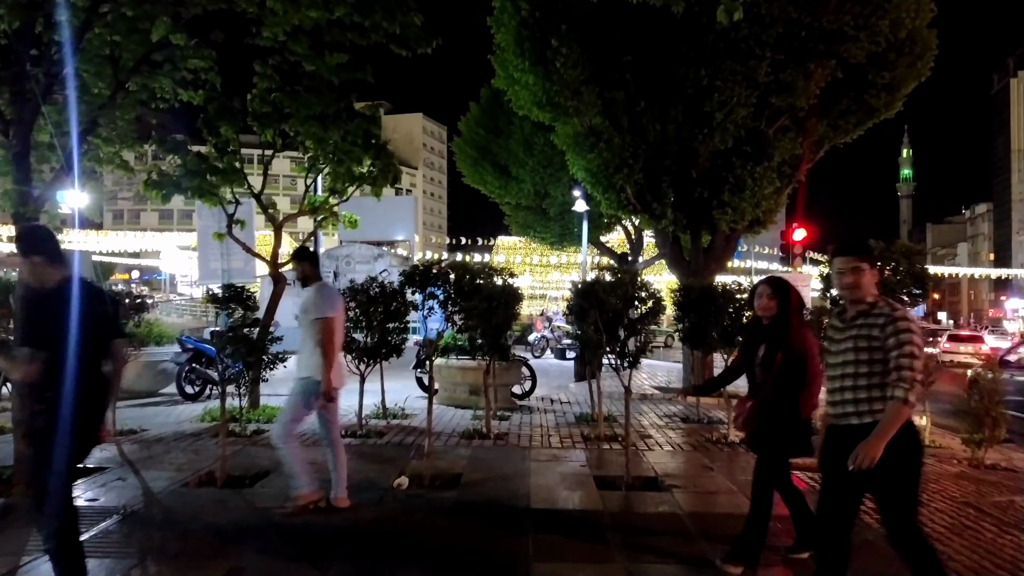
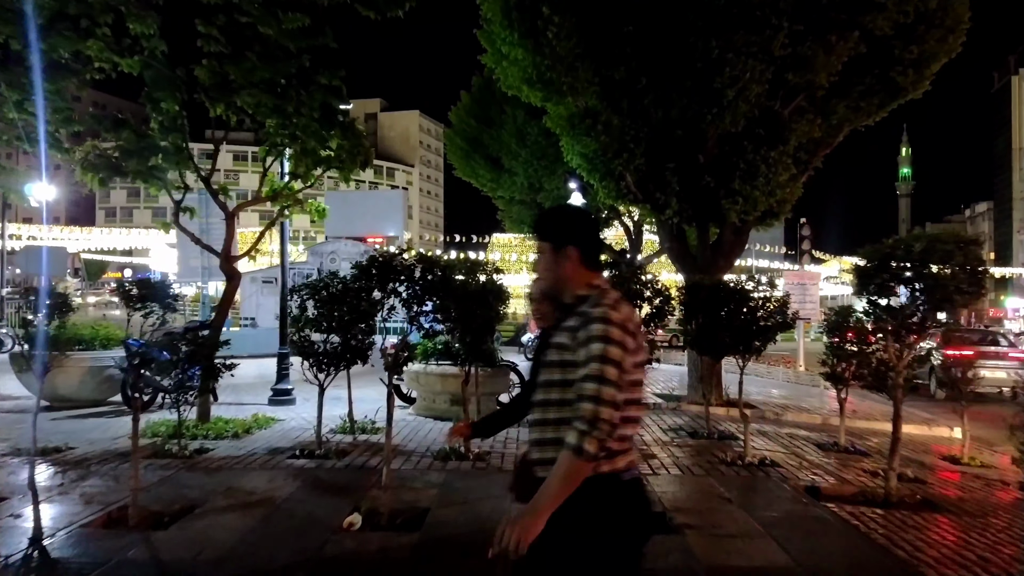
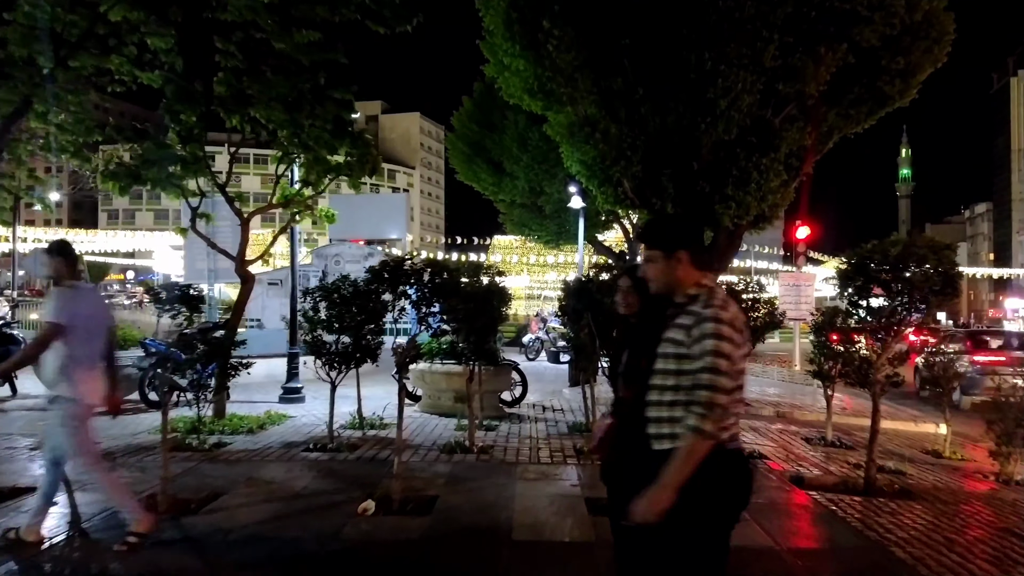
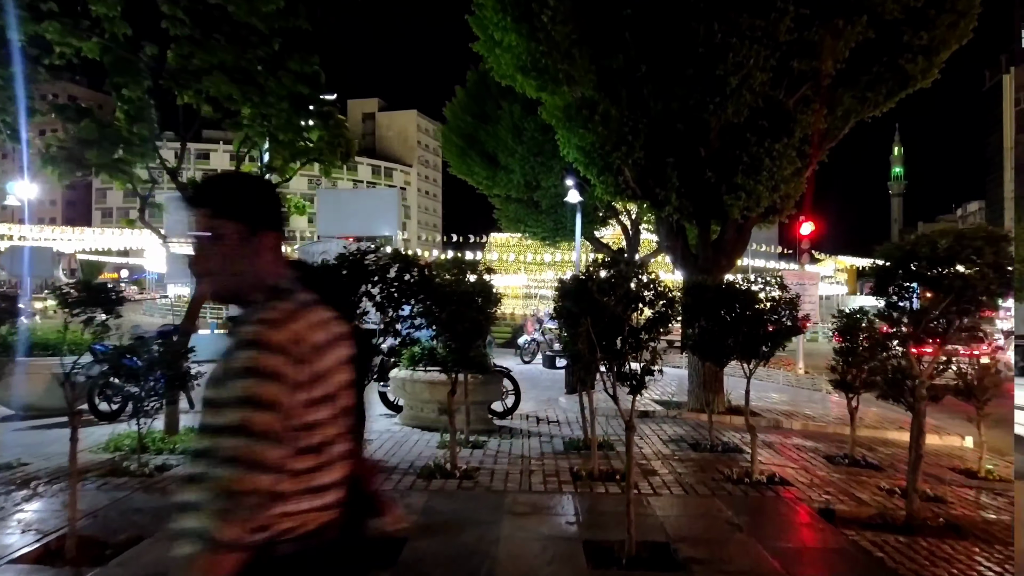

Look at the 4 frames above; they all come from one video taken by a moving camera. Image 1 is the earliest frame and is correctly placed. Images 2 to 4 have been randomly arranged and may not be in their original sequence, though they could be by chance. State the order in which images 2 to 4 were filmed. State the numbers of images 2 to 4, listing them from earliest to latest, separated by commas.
3, 2, 4
